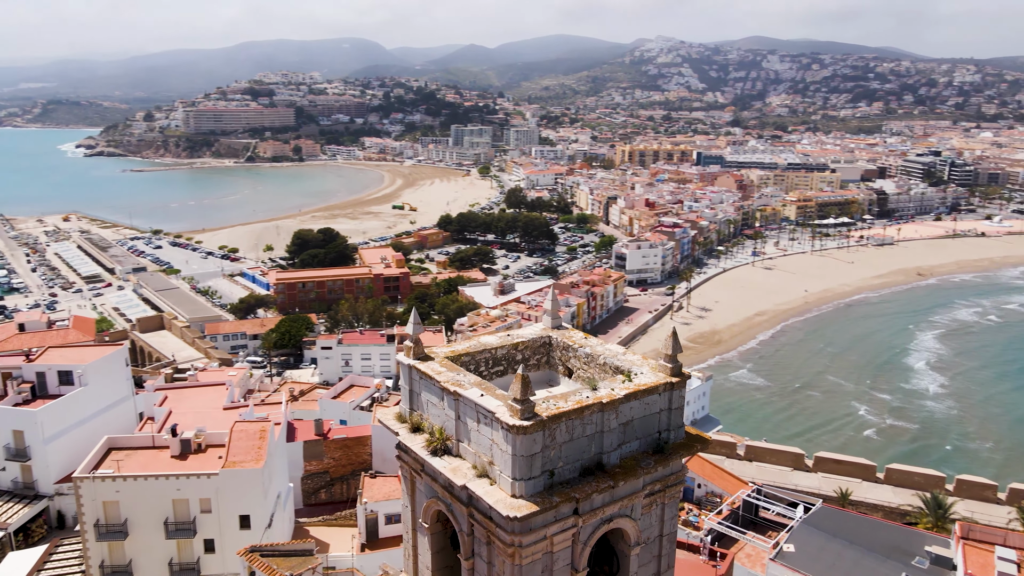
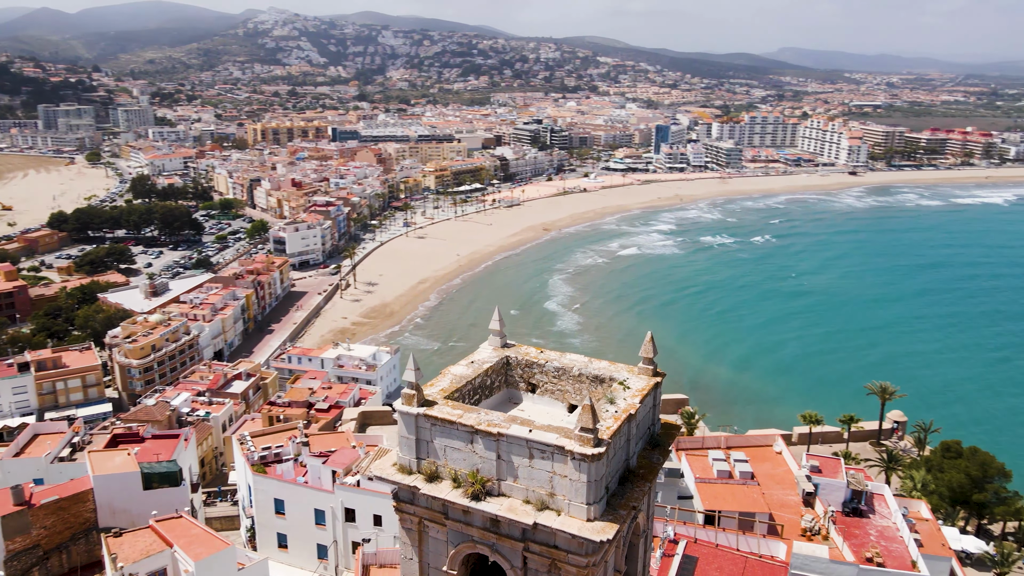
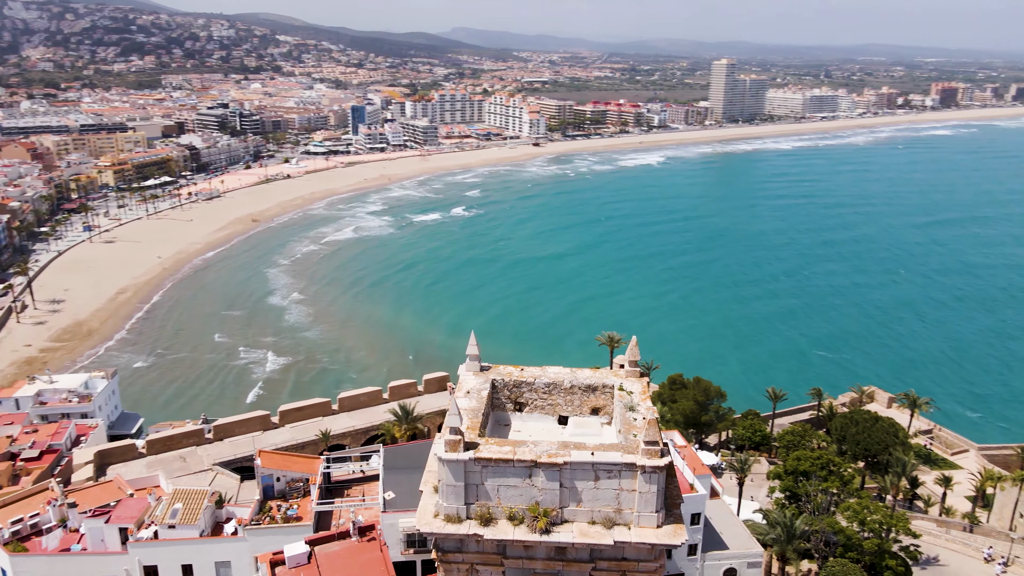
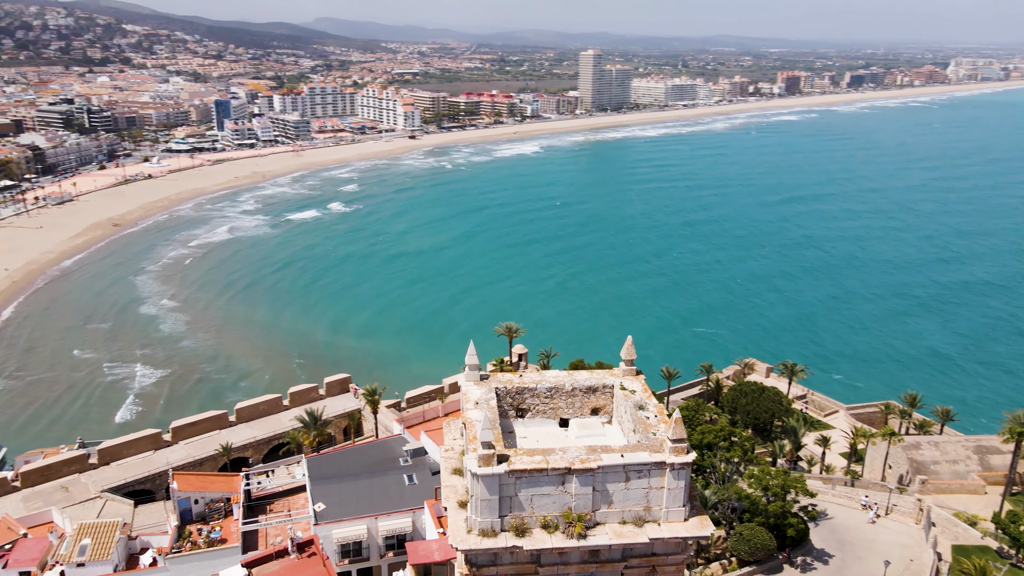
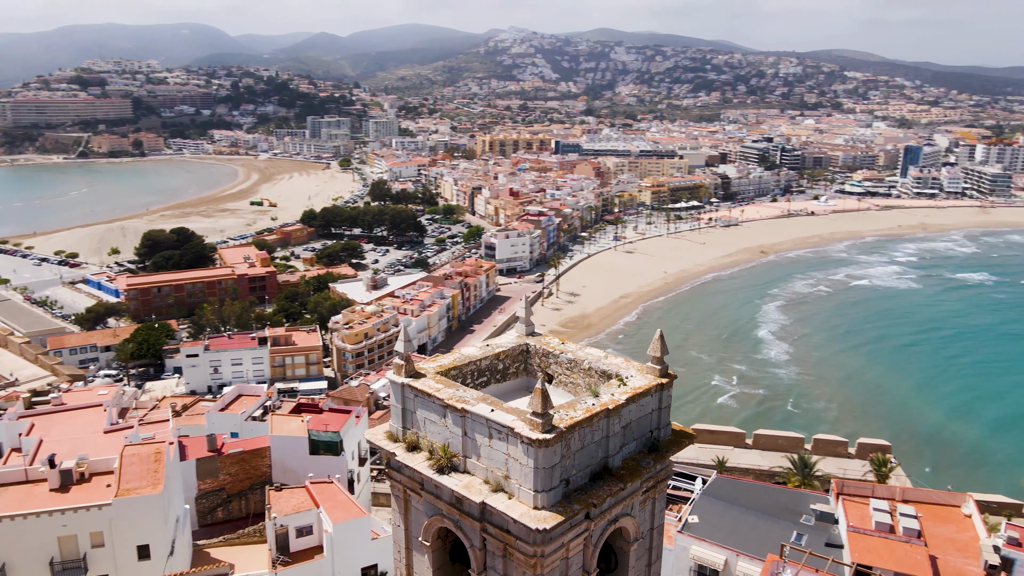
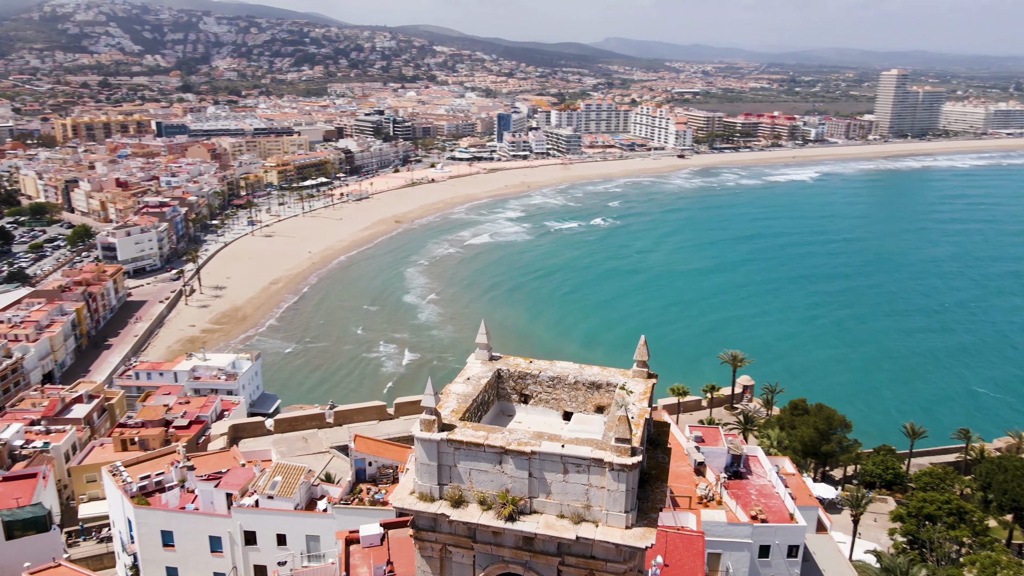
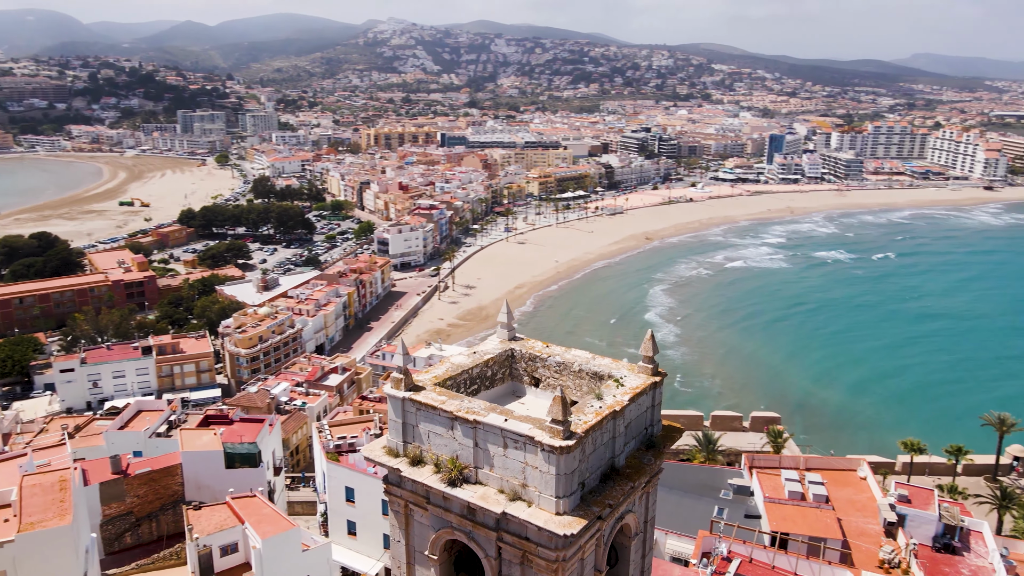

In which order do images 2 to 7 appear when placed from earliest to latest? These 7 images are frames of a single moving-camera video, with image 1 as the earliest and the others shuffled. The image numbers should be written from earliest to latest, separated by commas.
5, 7, 2, 6, 3, 4
